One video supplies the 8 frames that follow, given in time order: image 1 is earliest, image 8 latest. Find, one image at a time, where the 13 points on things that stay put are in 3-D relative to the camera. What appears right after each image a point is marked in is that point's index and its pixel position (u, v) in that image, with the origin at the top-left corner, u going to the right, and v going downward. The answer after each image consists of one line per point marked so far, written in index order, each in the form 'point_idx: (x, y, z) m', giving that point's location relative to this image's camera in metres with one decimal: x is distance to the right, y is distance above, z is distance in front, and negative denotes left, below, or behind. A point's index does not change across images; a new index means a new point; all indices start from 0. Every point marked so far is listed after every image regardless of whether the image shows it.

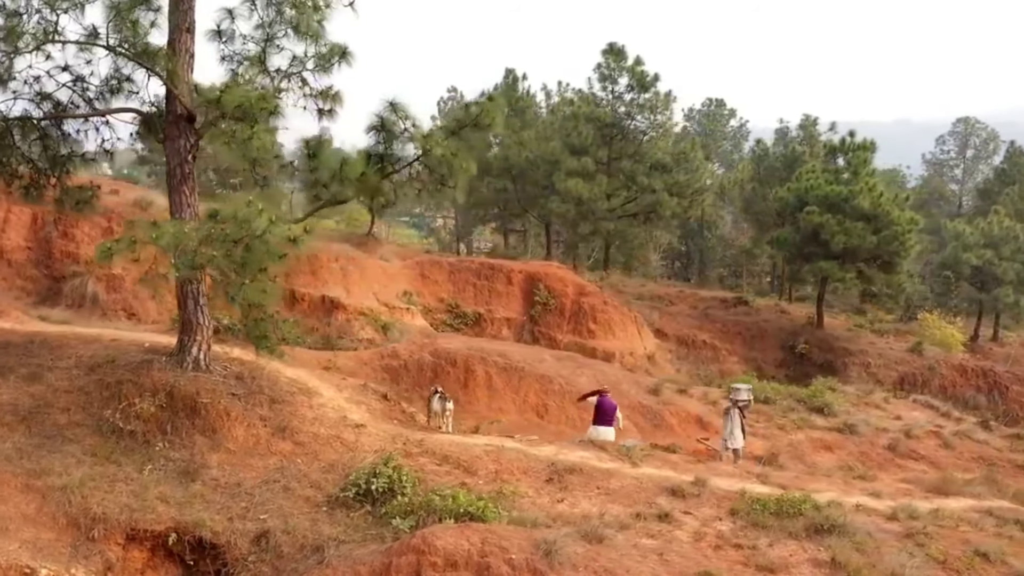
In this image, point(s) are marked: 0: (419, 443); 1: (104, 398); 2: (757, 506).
0: (-1.1, -1.7, +10.1) m
1: (-4.3, -1.1, +9.7) m
2: (+2.5, -2.2, +9.7) m
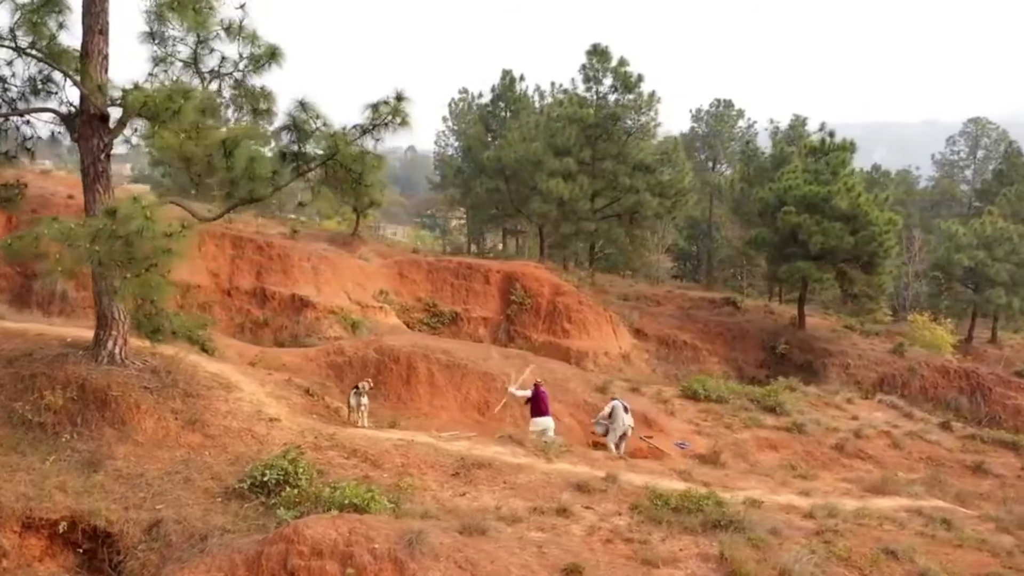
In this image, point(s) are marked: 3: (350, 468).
0: (-2.0, -1.6, +10.3) m
1: (-5.3, -1.1, +9.9) m
2: (+1.5, -2.2, +9.7) m
3: (-1.6, -1.8, +9.6) m
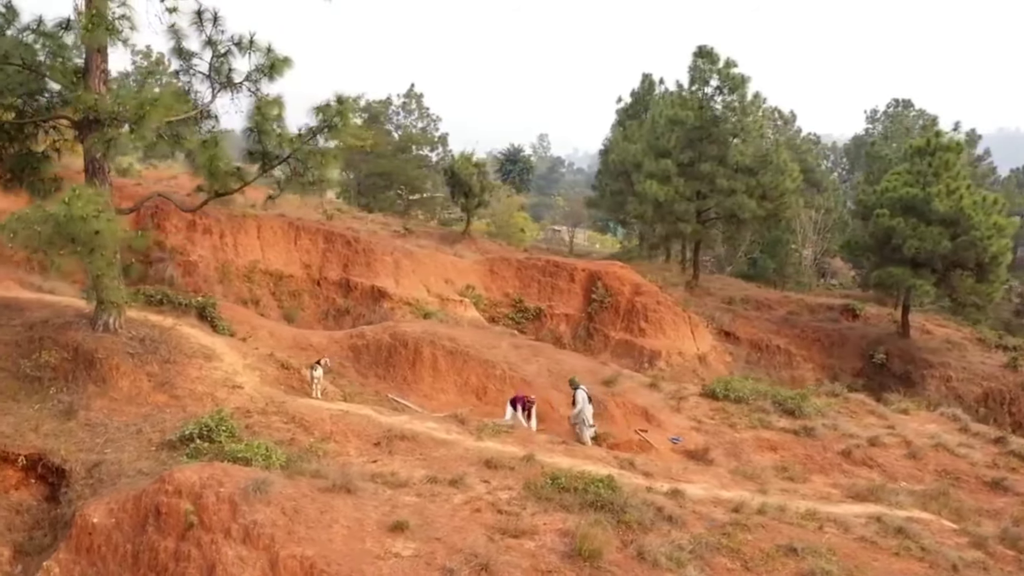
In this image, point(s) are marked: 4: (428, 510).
0: (-2.9, -1.4, +11.5) m
1: (-6.1, -0.8, +11.9) m
2: (+0.4, -2.1, +10.2) m
3: (-2.6, -1.6, +10.8) m
4: (-0.8, -2.2, +9.2) m
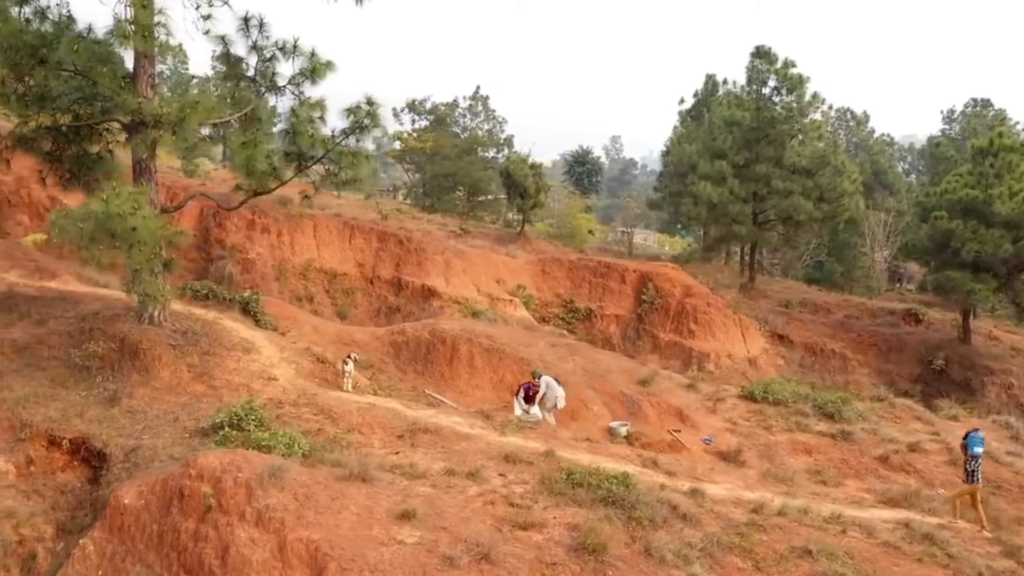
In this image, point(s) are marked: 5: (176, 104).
0: (-2.6, -1.4, +12.0) m
1: (-5.7, -0.7, +12.6) m
2: (+0.6, -2.1, +10.4) m
3: (-2.4, -1.6, +11.2) m
4: (-0.7, -2.1, +9.5) m
5: (-4.2, +2.2, +11.5) m
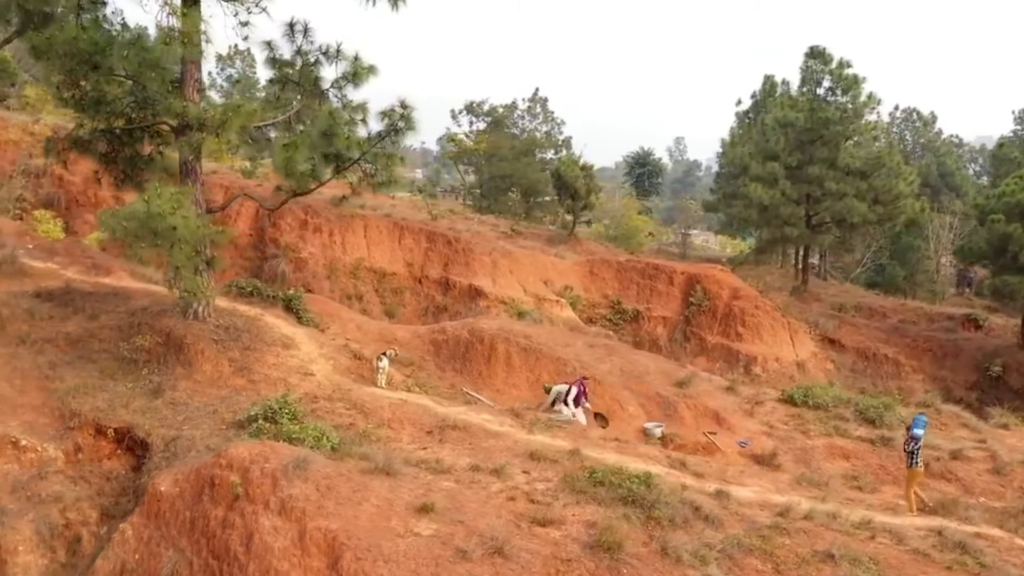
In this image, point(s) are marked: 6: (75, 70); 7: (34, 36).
0: (-2.2, -1.4, +12.3) m
1: (-5.3, -0.6, +13.1) m
2: (+0.9, -2.1, +10.5) m
3: (-2.1, -1.6, +11.5) m
4: (-0.5, -2.1, +9.7) m
5: (-3.8, +2.3, +12.0) m
6: (-5.6, +2.8, +12.2) m
7: (-6.1, +3.2, +12.1) m
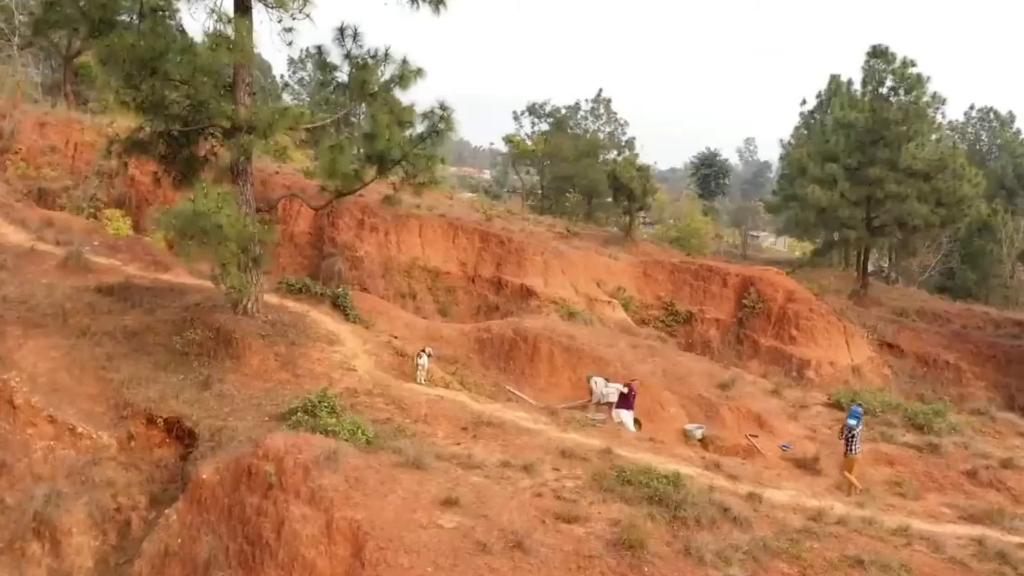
0: (-1.7, -1.3, +12.6) m
1: (-4.8, -0.6, +13.6) m
2: (+1.2, -2.1, +10.6) m
3: (-1.7, -1.5, +11.8) m
4: (-0.2, -2.1, +9.9) m
5: (-3.3, +2.3, +12.4) m
6: (-5.1, +2.9, +12.8) m
7: (-5.6, +3.3, +12.7) m
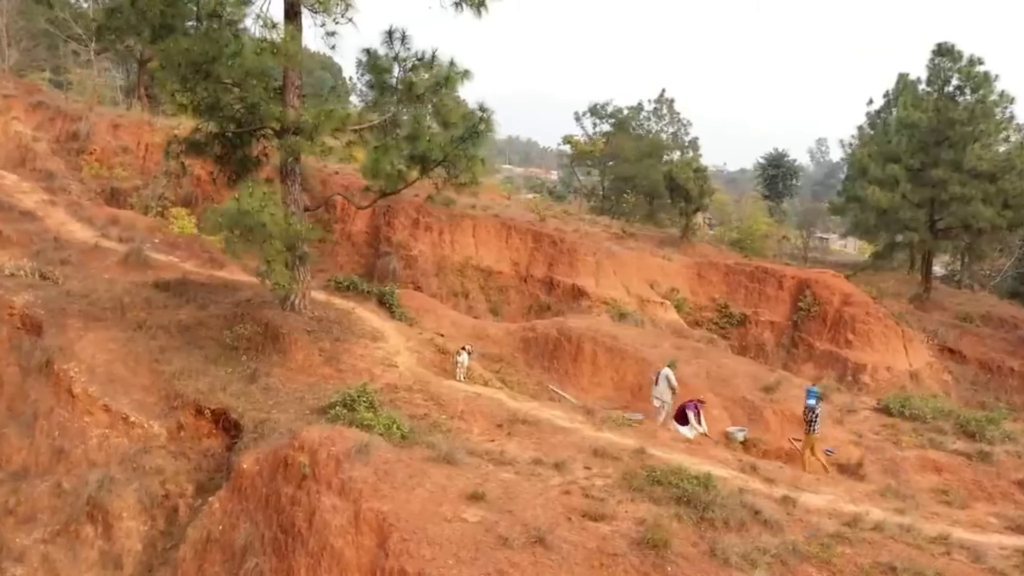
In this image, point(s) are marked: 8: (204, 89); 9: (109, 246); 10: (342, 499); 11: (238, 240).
0: (-1.2, -1.3, +12.8) m
1: (-4.2, -0.5, +14.1) m
2: (+1.5, -2.1, +10.6) m
3: (-1.2, -1.5, +12.0) m
4: (+0.1, -2.1, +10.0) m
5: (-2.7, +2.4, +12.7) m
6: (-4.5, +2.9, +13.3) m
7: (-5.0, +3.3, +13.2) m
8: (-4.4, +2.8, +13.5) m
9: (-7.5, +0.8, +17.7) m
10: (-1.6, -2.0, +9.1) m
11: (-3.3, +0.6, +11.7) m
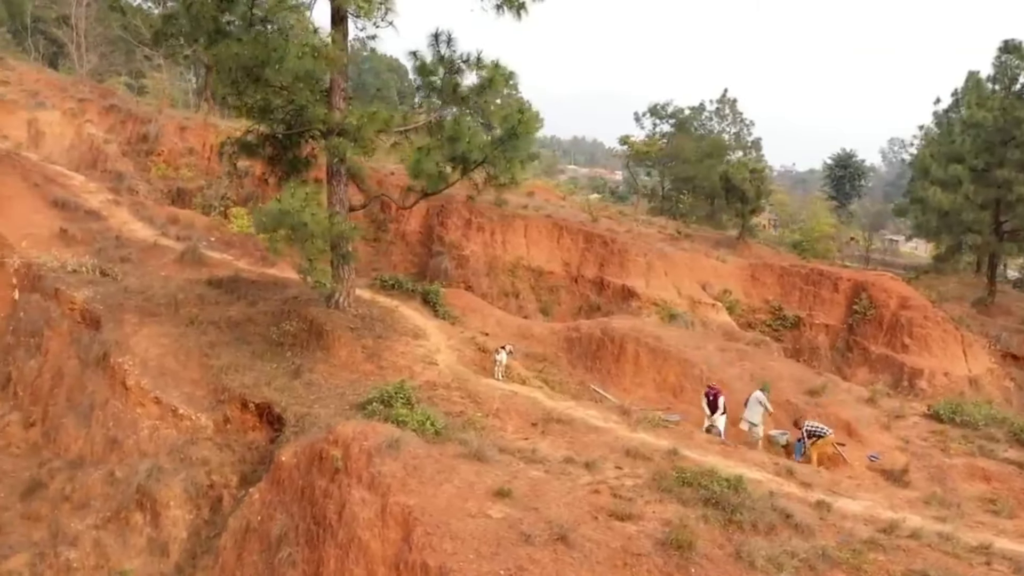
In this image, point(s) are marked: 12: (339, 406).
0: (-0.7, -1.3, +13.0) m
1: (-3.5, -0.5, +14.5) m
2: (+1.9, -2.1, +10.6) m
3: (-0.8, -1.5, +12.2) m
4: (+0.4, -2.1, +10.1) m
5: (-2.2, +2.4, +13.0) m
6: (-4.0, +3.0, +13.7) m
7: (-4.4, +3.4, +13.7) m
8: (-3.8, +2.9, +13.9) m
9: (-6.6, +0.8, +18.3) m
10: (-1.4, -2.0, +9.4) m
11: (-2.9, +0.6, +12.0) m
12: (-2.2, -1.5, +12.2) m
